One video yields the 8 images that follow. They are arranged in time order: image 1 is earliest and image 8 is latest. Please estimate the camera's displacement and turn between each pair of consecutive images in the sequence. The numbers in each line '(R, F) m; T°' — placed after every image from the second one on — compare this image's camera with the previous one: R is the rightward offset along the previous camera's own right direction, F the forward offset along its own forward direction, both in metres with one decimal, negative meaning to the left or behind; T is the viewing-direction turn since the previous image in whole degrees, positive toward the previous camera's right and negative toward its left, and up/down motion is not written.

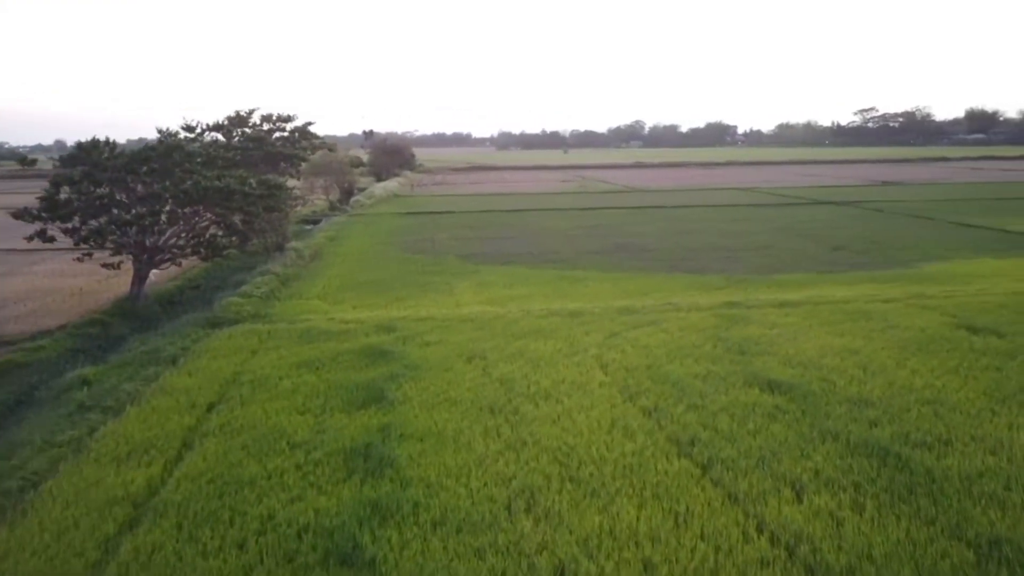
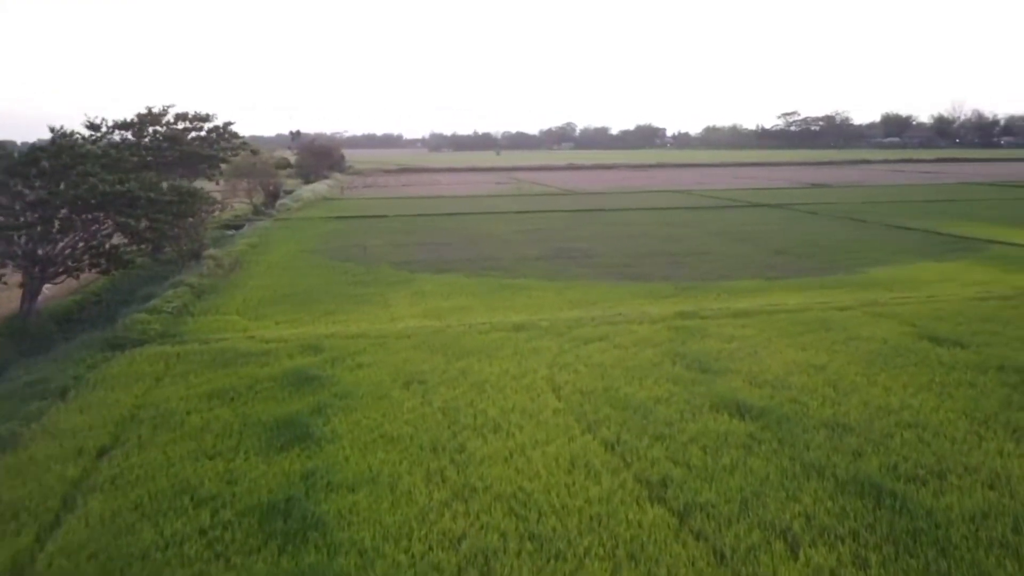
(-0.1, +0.9) m; +5°
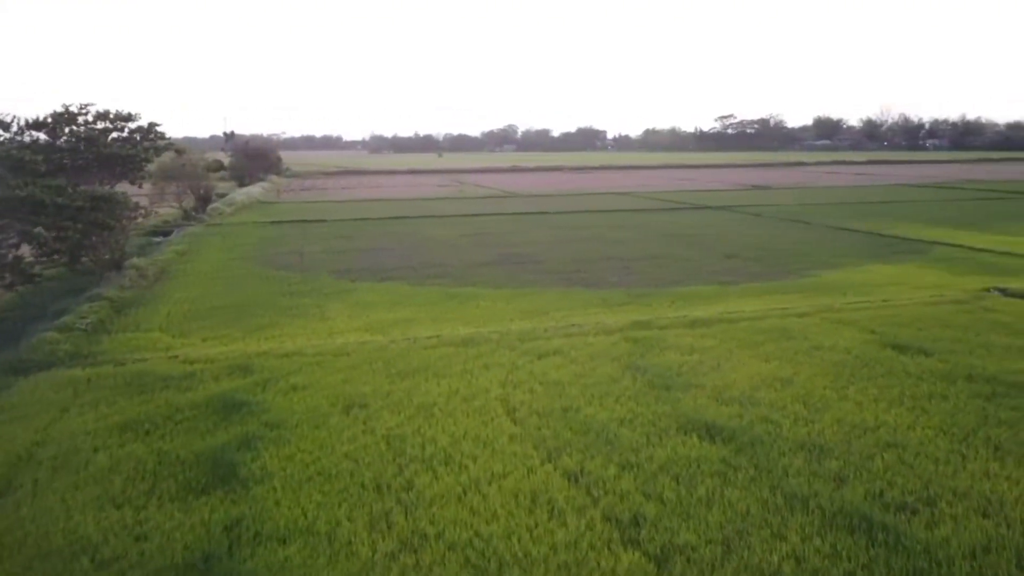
(-0.1, +0.7) m; +4°
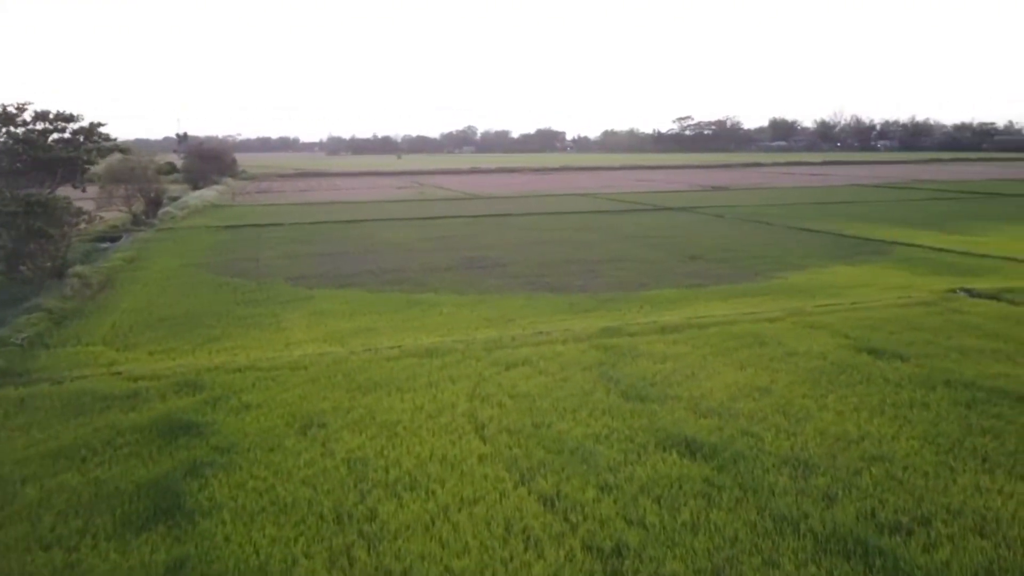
(-0.1, +0.4) m; +3°
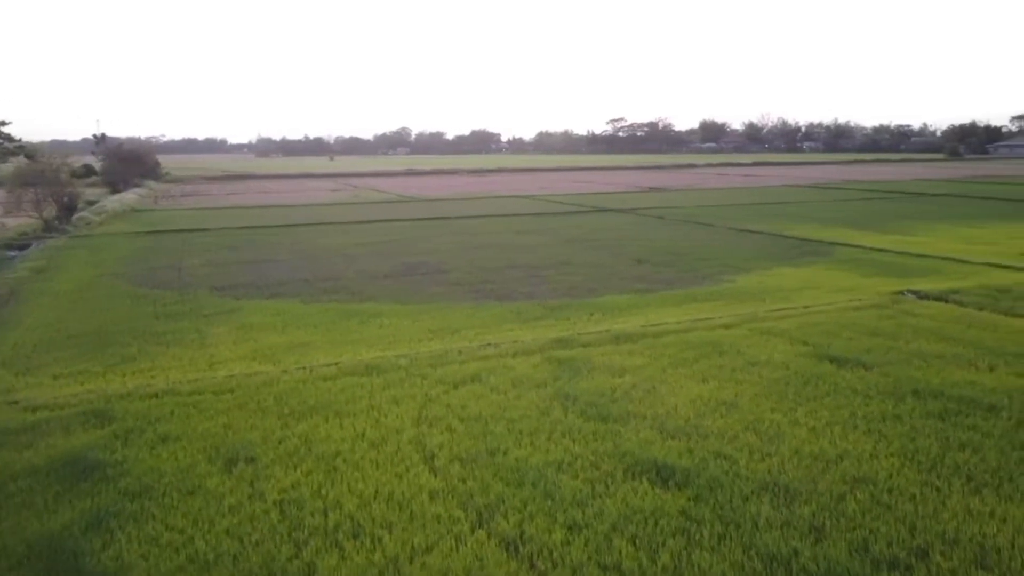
(-0.1, +0.7) m; +5°
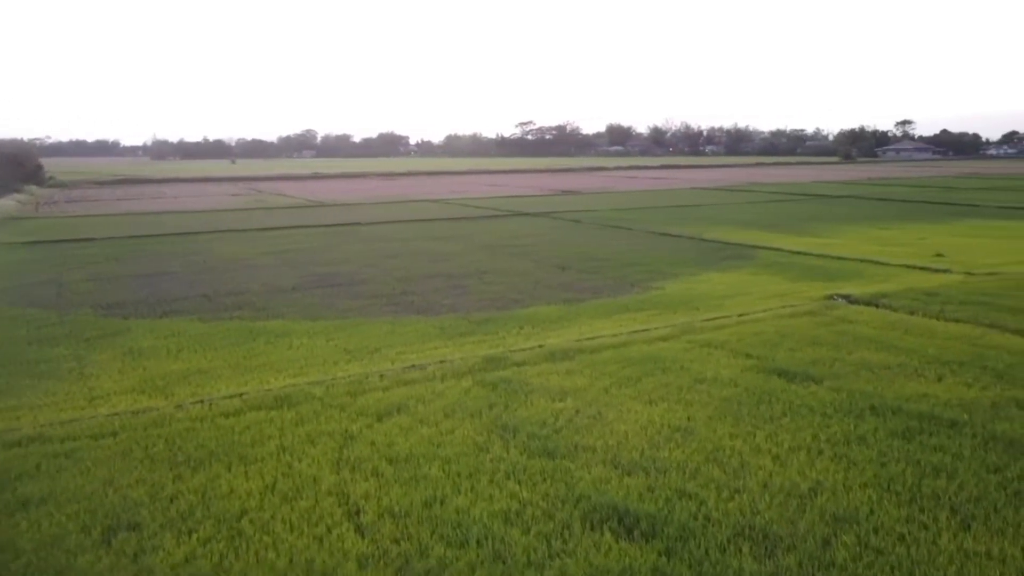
(-0.2, +0.9) m; +6°
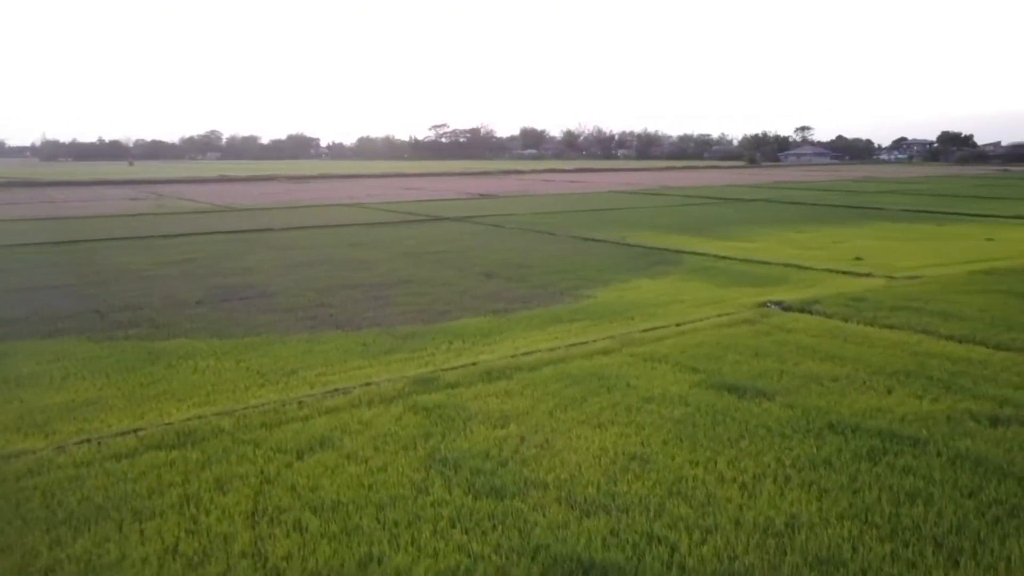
(-0.2, +0.7) m; +6°
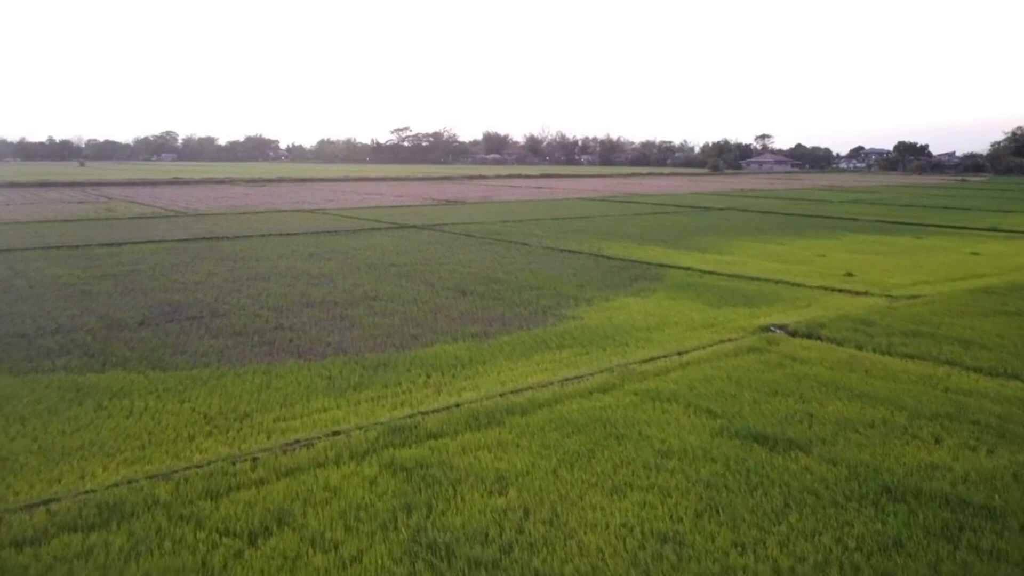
(-0.3, +1.2) m; +3°
